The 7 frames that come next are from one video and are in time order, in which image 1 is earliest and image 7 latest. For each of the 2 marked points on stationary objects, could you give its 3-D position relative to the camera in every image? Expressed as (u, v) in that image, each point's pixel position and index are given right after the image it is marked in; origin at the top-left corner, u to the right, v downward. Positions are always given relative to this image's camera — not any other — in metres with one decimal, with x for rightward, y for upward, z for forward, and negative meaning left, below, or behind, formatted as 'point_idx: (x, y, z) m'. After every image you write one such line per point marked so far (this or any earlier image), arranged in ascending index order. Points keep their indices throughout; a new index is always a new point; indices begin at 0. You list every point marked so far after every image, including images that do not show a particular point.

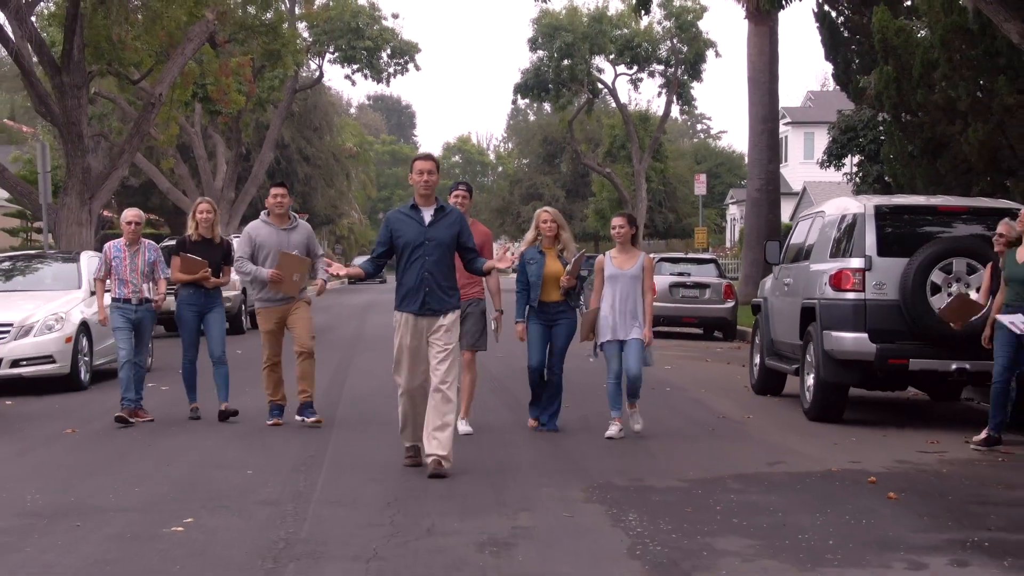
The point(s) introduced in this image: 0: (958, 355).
0: (+3.5, -0.5, +8.1) m
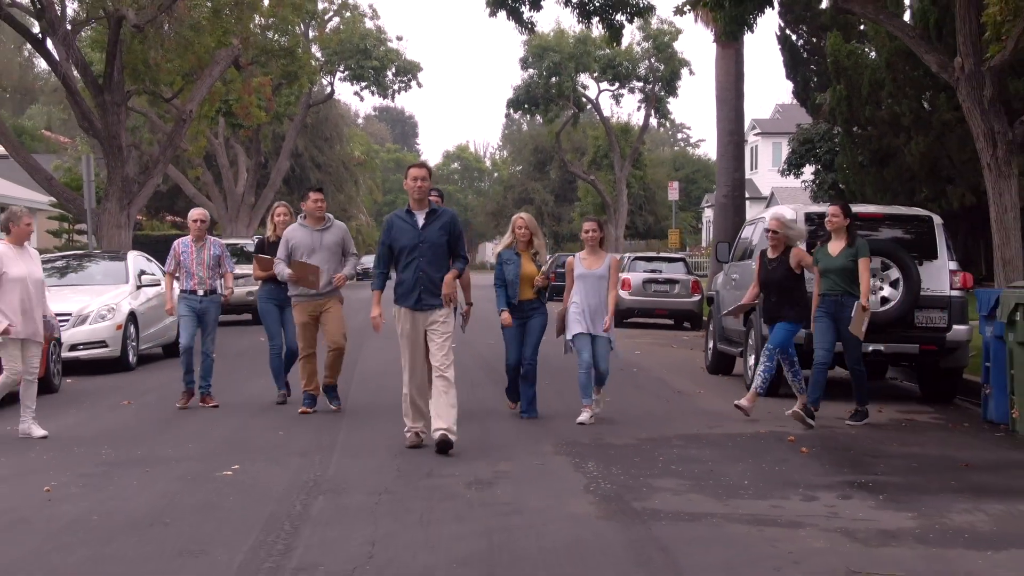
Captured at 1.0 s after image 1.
0: (+3.3, -0.5, +9.7) m
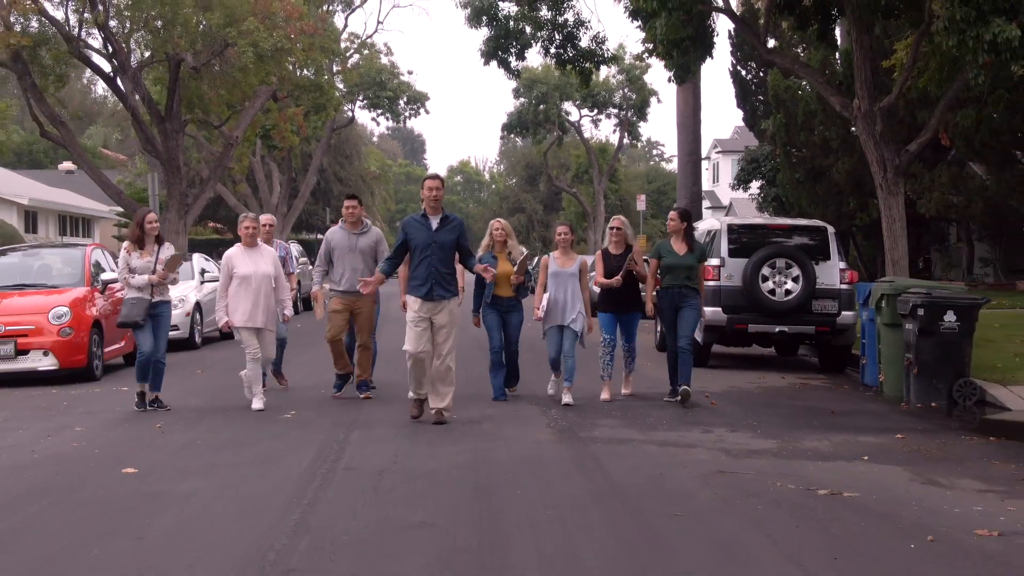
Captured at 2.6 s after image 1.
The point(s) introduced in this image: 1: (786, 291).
0: (+3.2, -0.4, +12.7) m
1: (+3.2, 0.0, +12.5) m
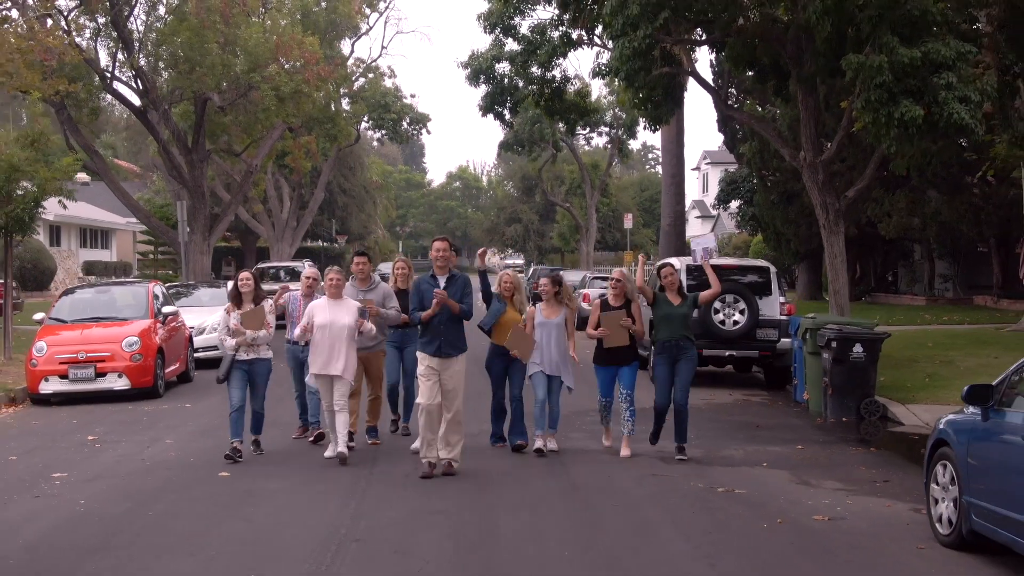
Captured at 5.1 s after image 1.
0: (+3.1, -0.8, +15.1) m
1: (+3.1, -0.5, +14.9) m
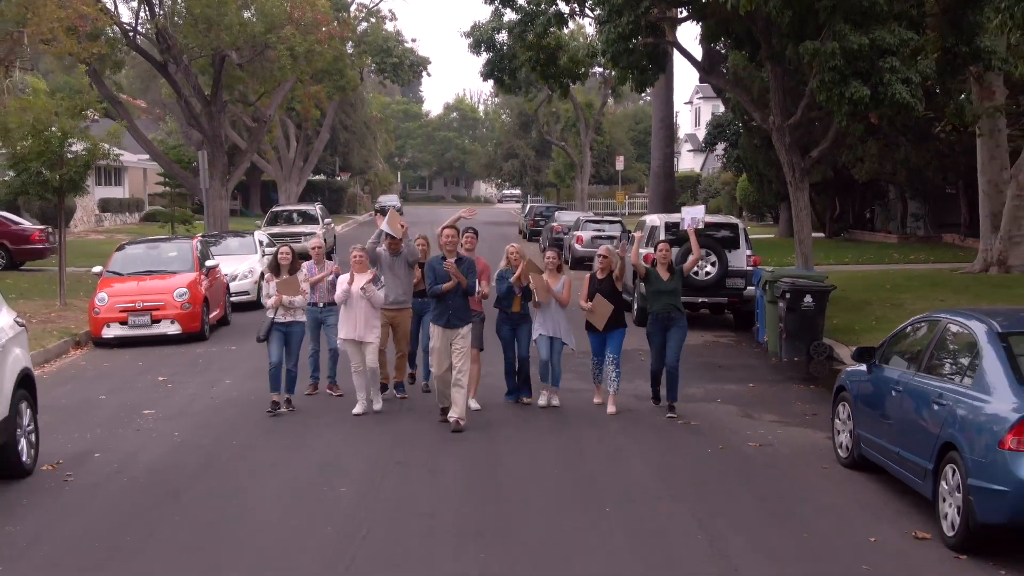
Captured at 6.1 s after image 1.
0: (+3.1, -0.1, +17.3) m
1: (+3.0, +0.3, +17.0) m
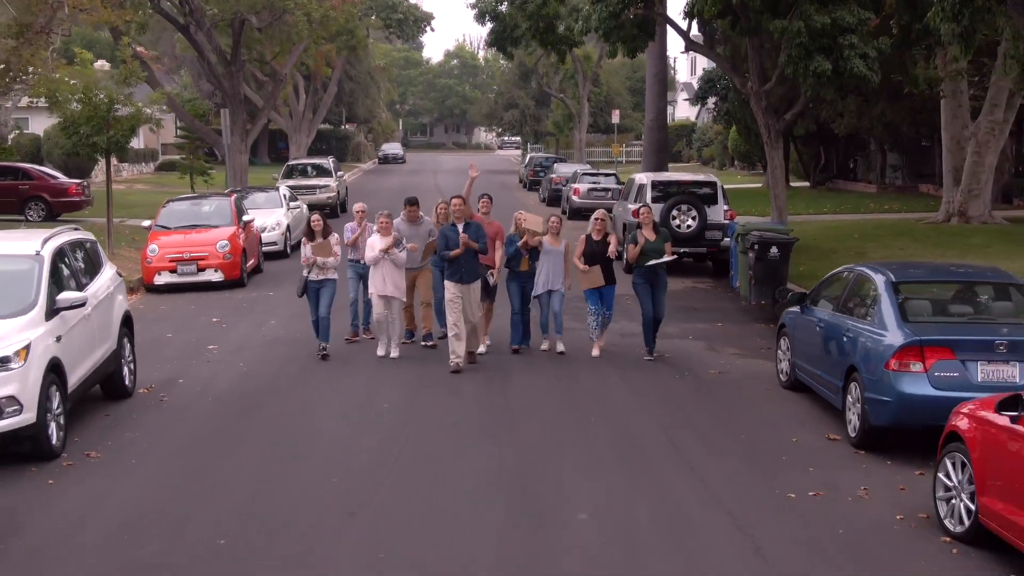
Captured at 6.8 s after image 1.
0: (+3.1, +0.8, +19.4) m
1: (+3.1, +1.1, +19.1) m
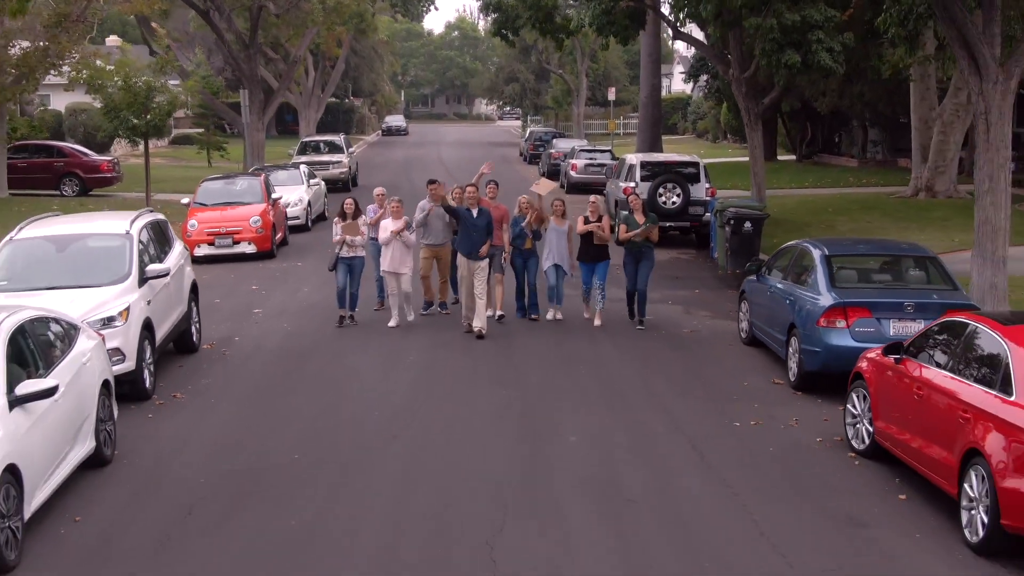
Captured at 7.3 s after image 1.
0: (+3.1, +1.4, +21.5) m
1: (+3.1, +1.7, +21.2) m
